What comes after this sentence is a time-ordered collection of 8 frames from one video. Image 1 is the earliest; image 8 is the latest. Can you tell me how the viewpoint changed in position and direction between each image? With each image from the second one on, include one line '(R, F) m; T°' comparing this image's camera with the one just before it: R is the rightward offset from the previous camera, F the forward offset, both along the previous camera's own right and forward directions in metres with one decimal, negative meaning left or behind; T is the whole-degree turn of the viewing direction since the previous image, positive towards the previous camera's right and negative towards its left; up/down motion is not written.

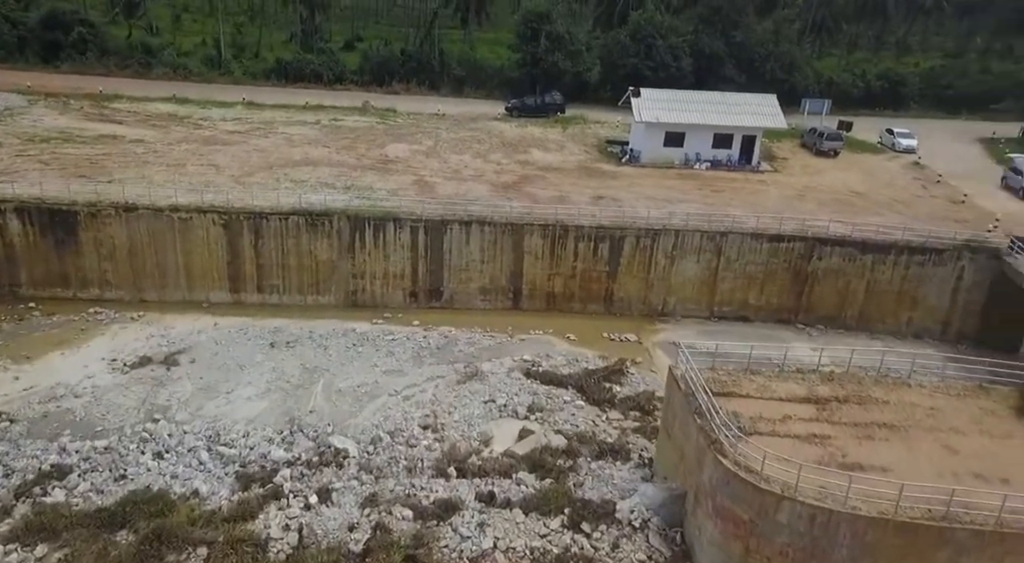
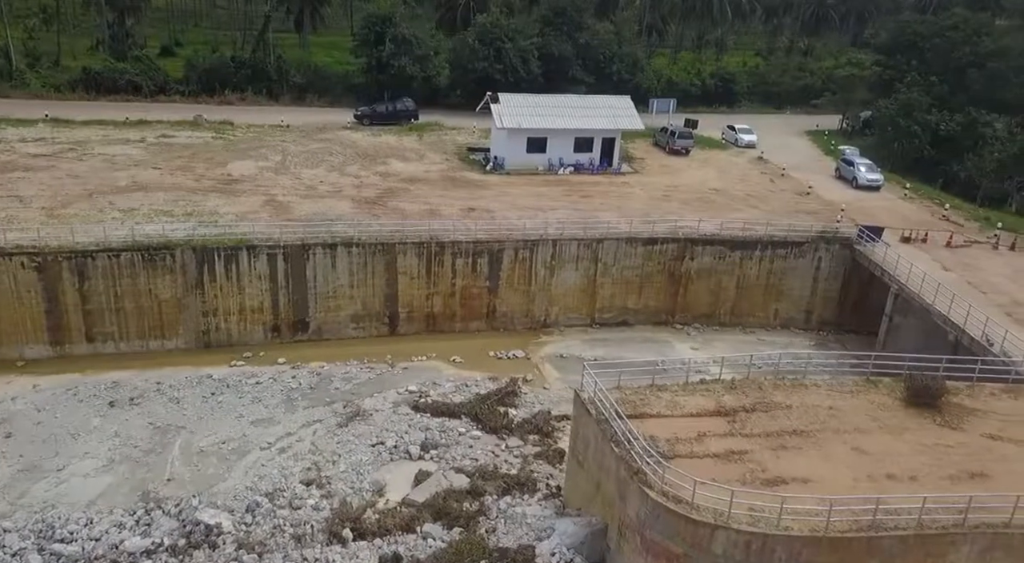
(-1.0, +1.8) m; +11°
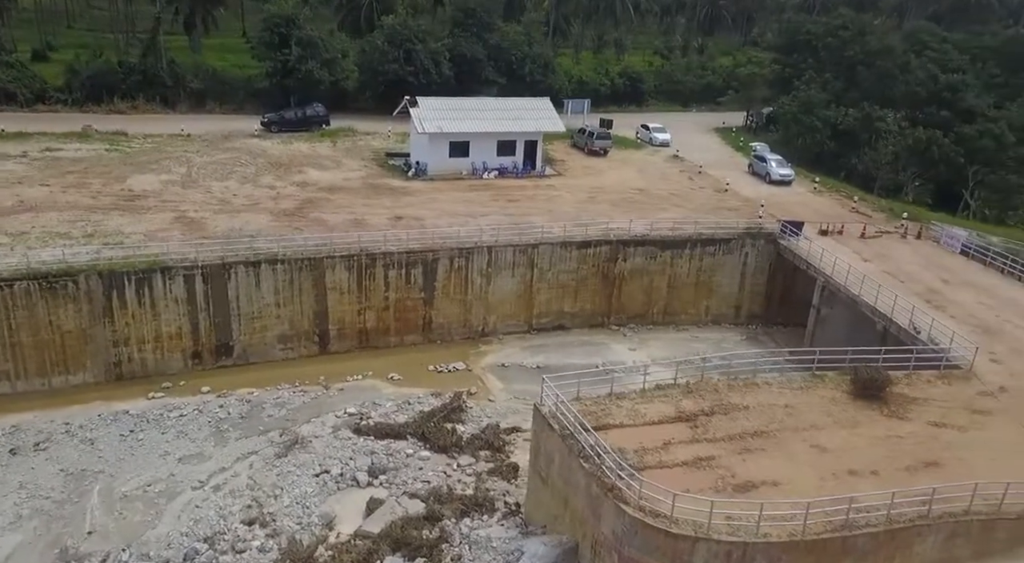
(-1.2, +0.8) m; +7°
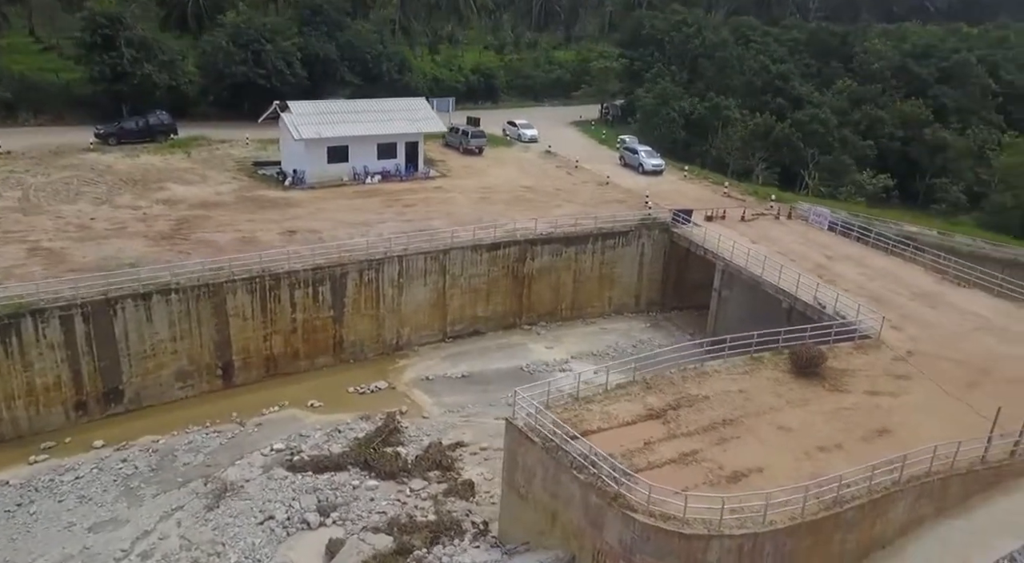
(-3.1, +1.1) m; +12°
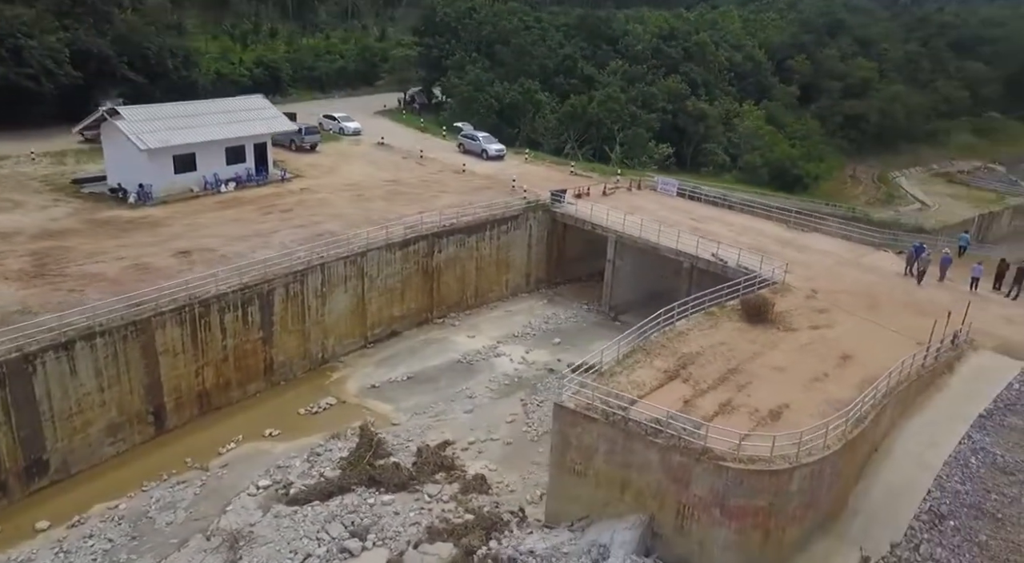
(-7.3, +1.0) m; +20°
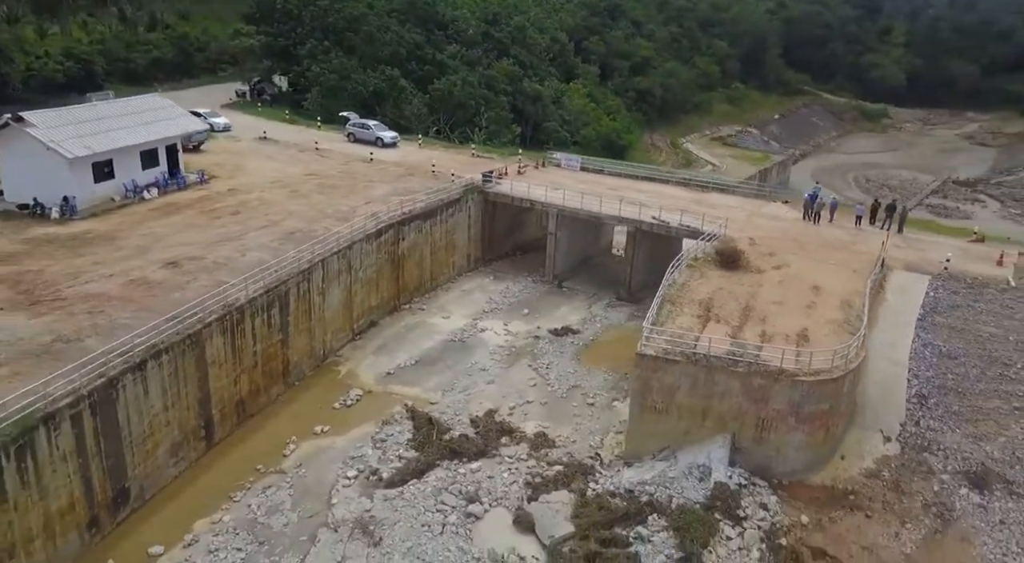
(-8.5, -0.7) m; +17°
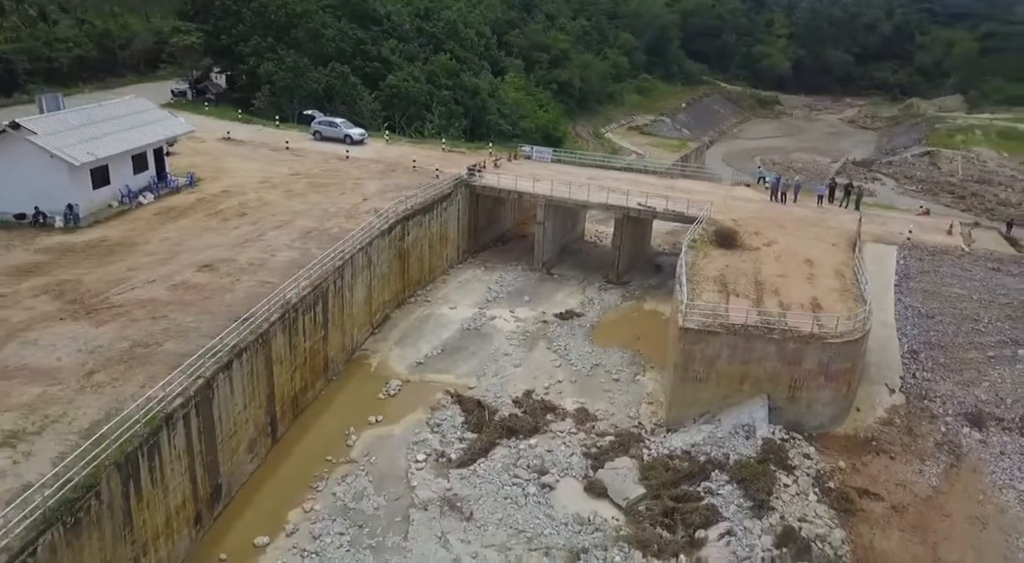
(-4.6, -1.2) m; +7°
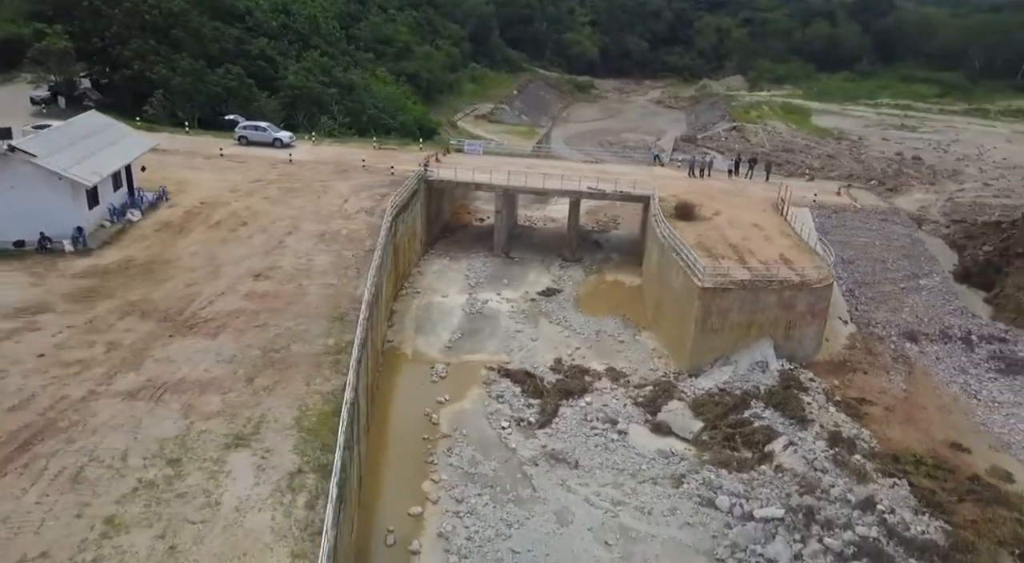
(-8.3, -2.1) m; +14°
